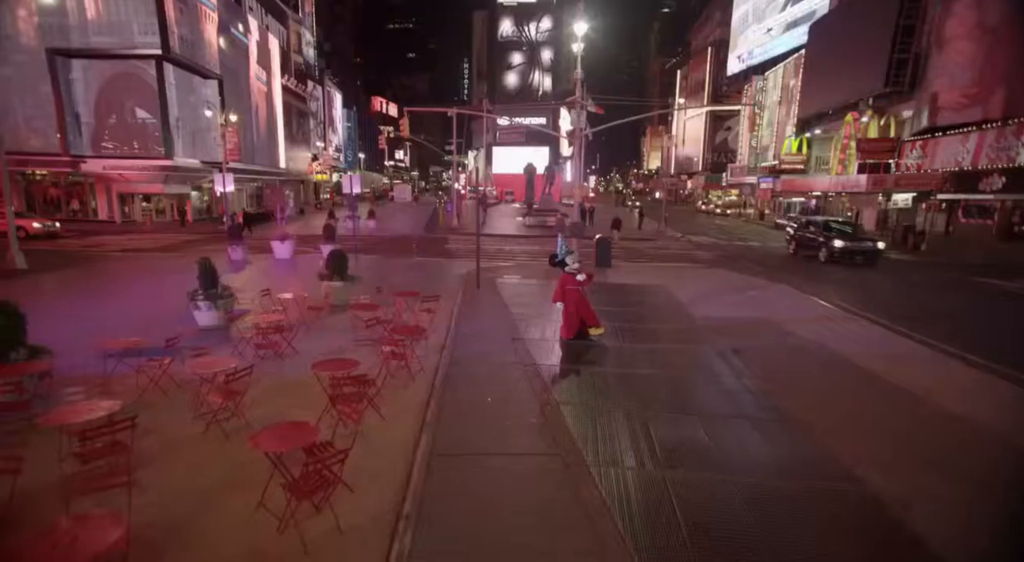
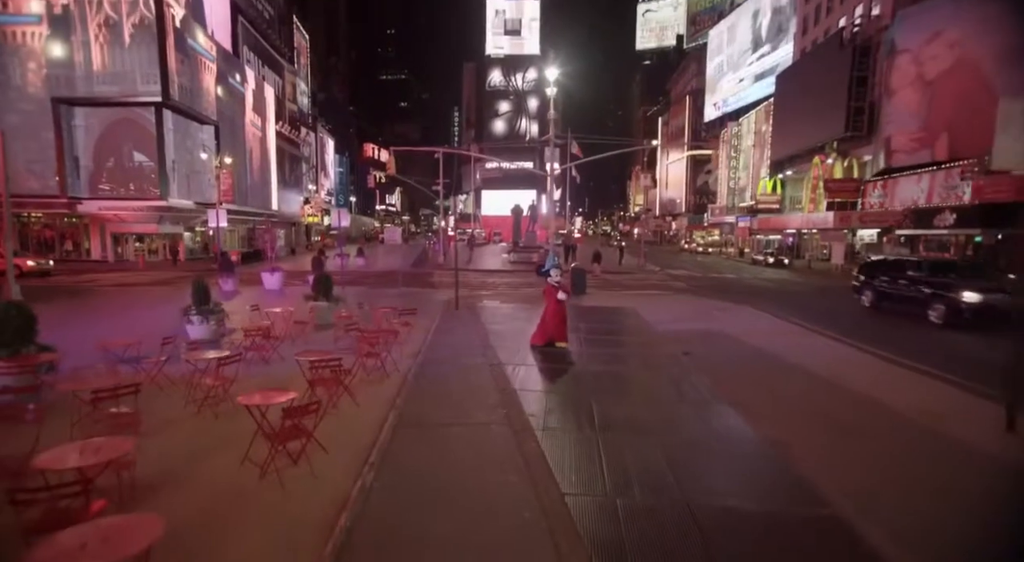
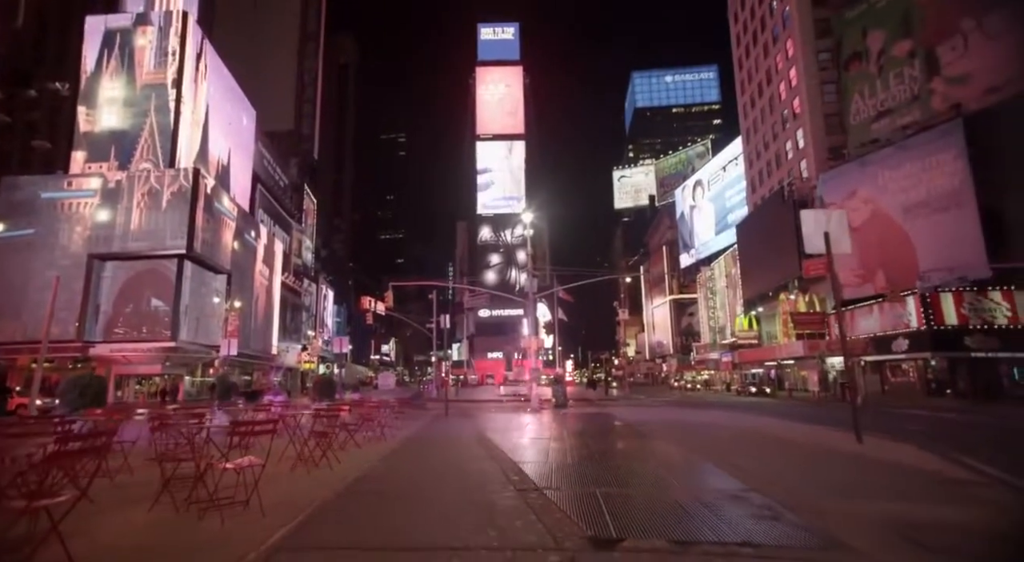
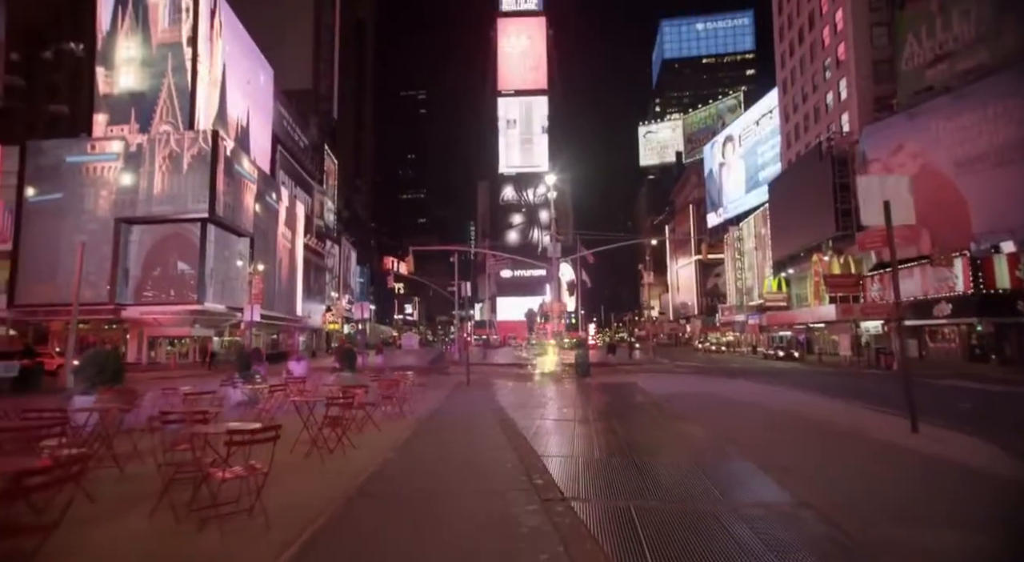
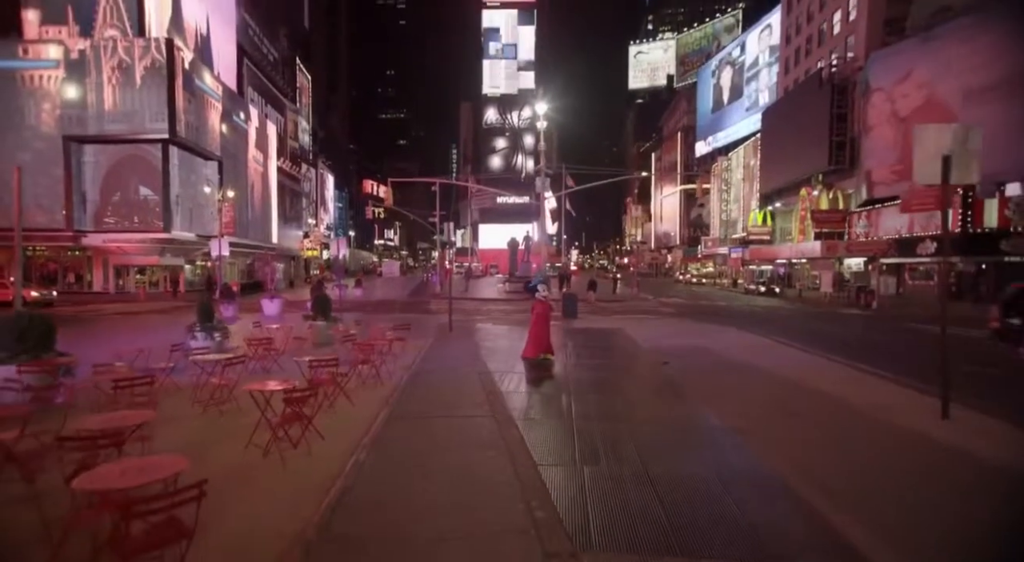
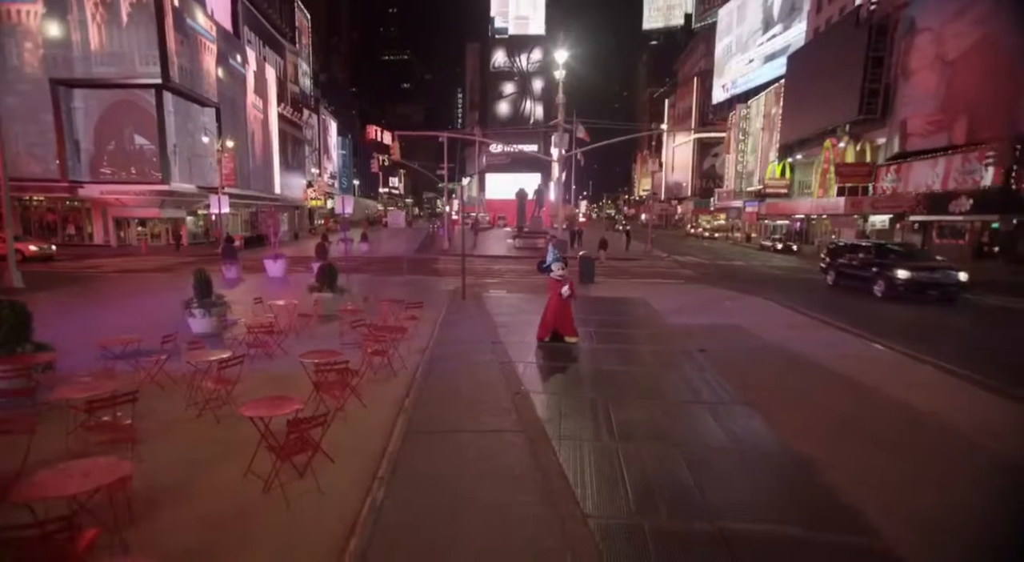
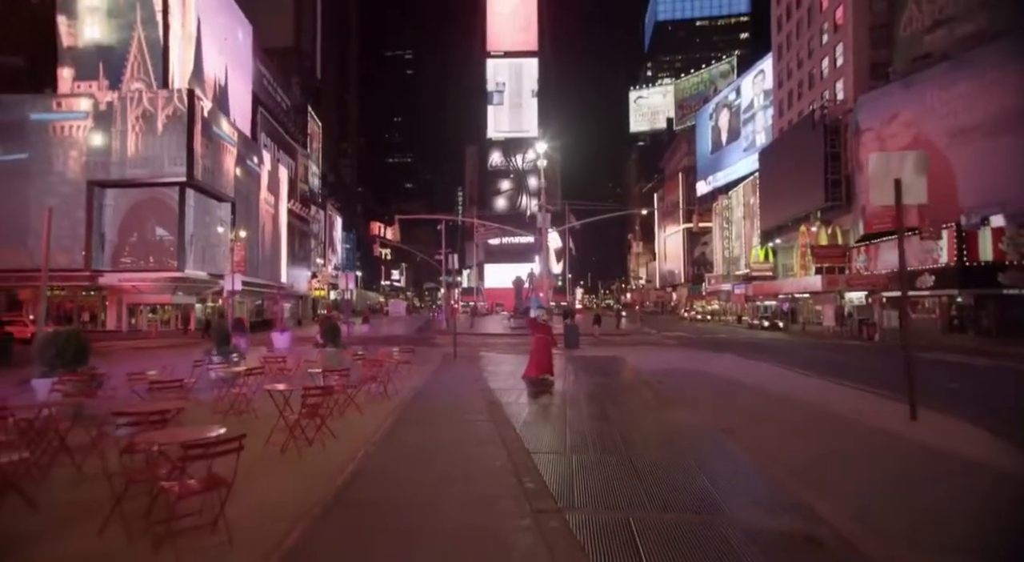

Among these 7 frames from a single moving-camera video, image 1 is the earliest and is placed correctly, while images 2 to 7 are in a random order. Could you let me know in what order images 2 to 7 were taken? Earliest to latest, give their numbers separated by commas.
6, 2, 5, 7, 4, 3
